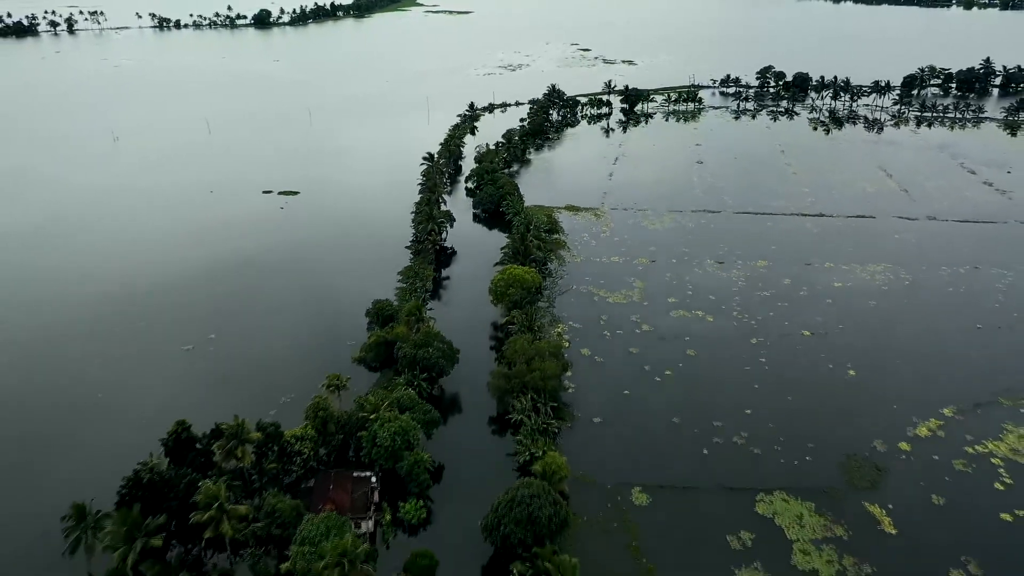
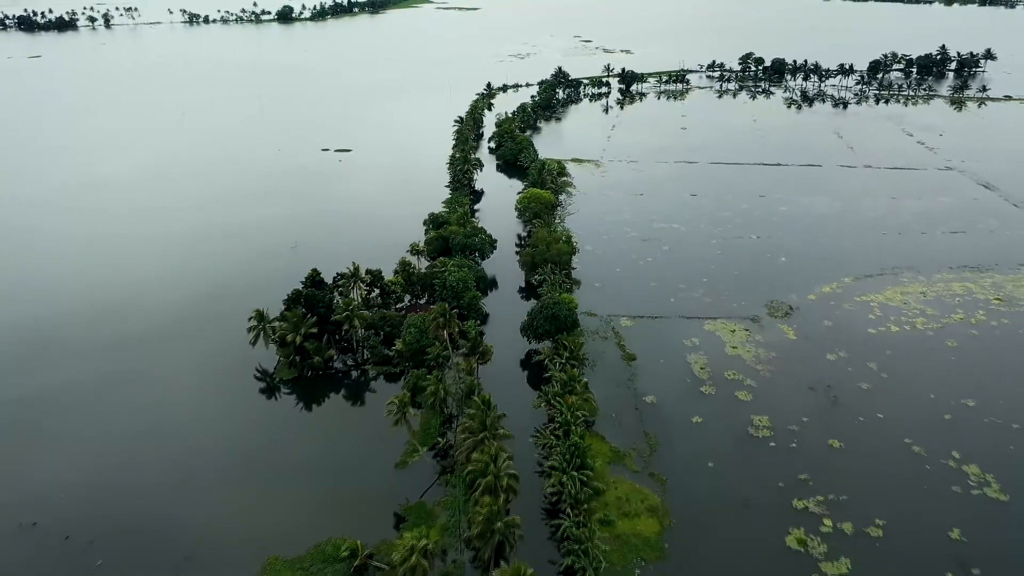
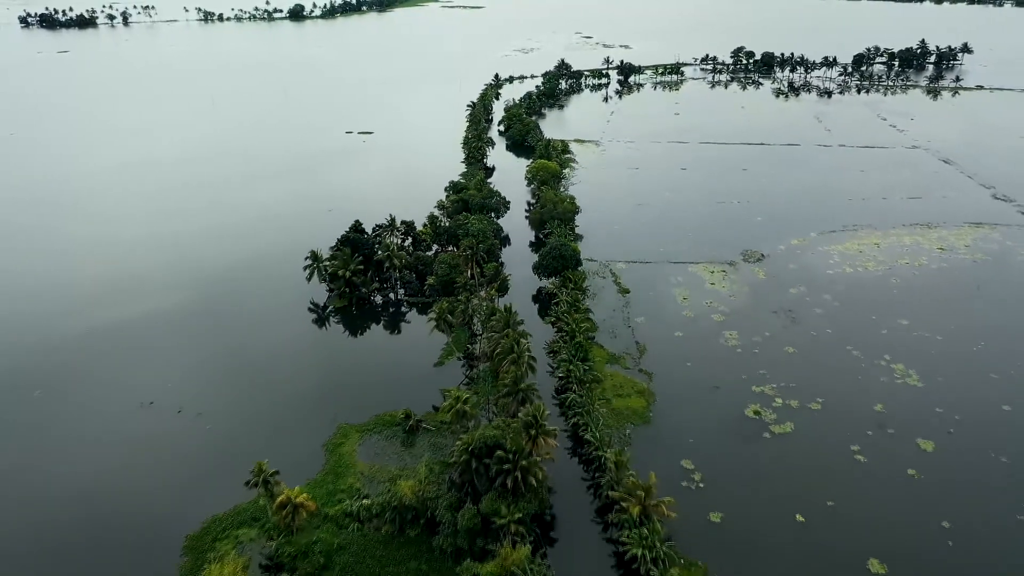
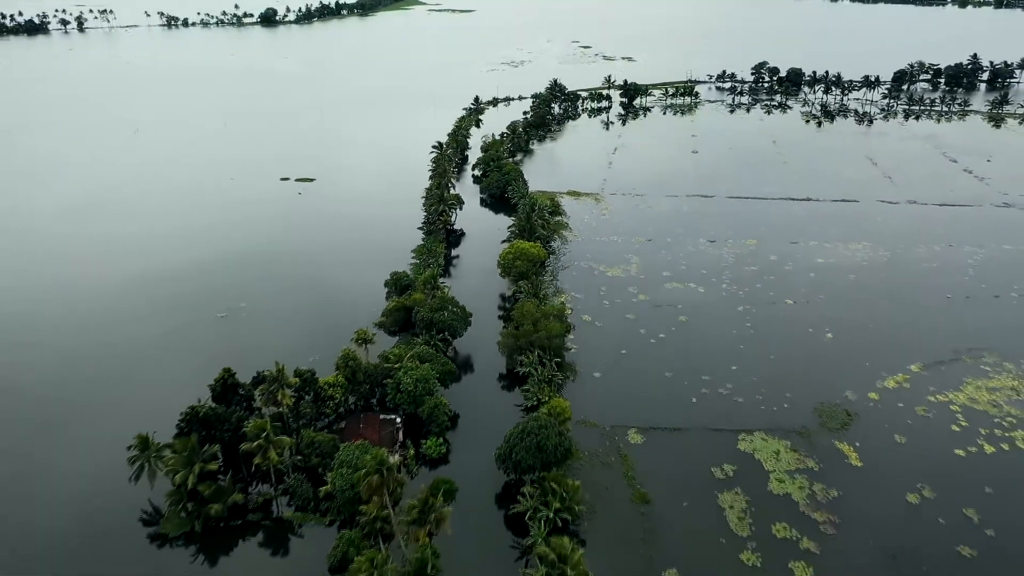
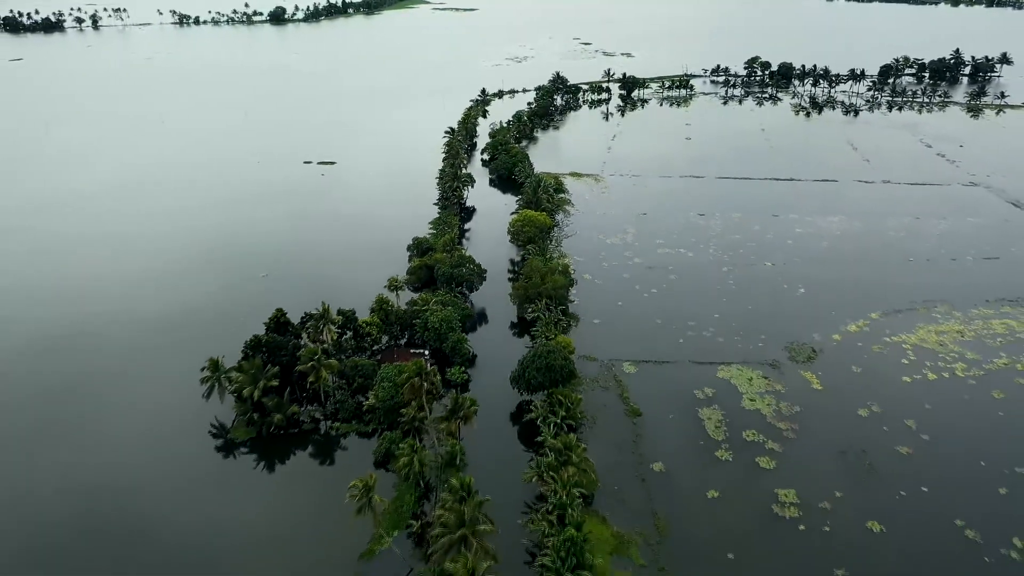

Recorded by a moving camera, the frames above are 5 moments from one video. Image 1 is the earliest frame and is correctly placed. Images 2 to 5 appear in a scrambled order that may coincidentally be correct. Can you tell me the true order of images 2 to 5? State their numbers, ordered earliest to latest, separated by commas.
4, 5, 2, 3
